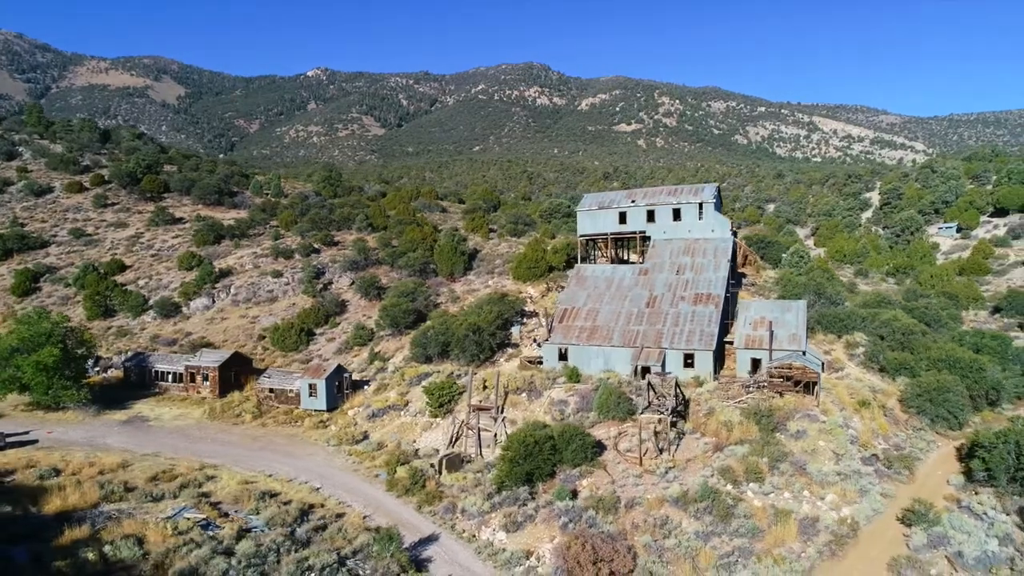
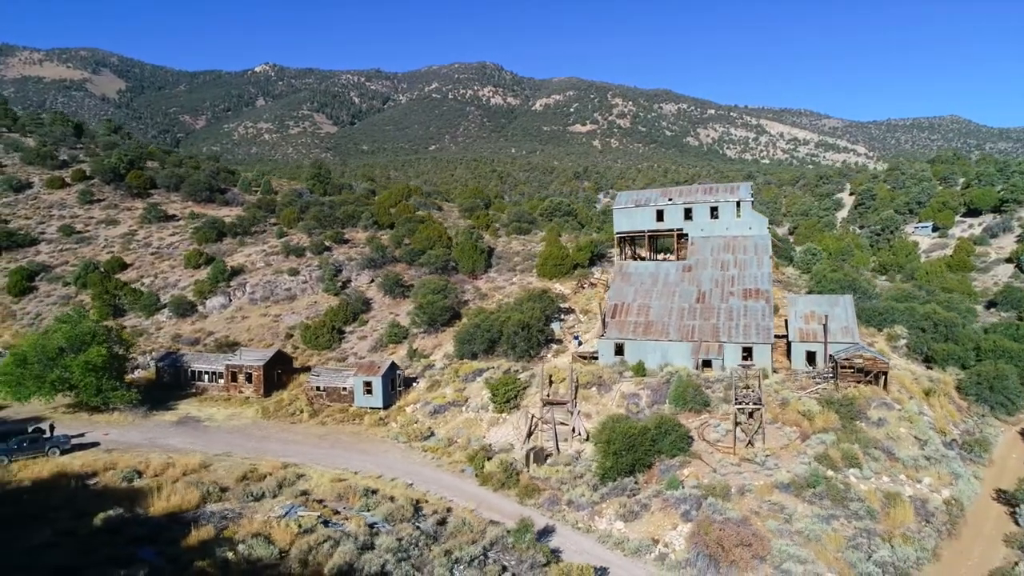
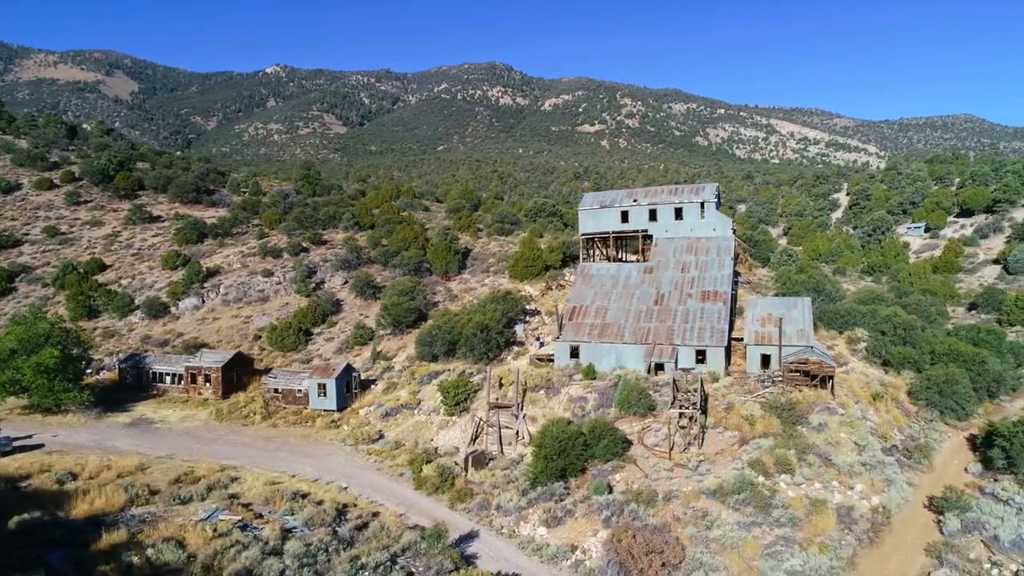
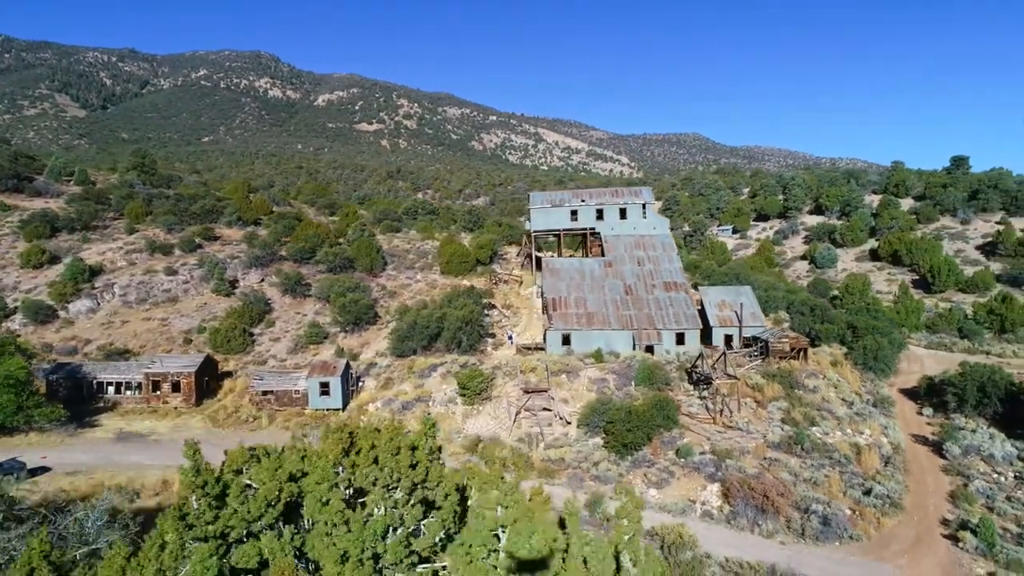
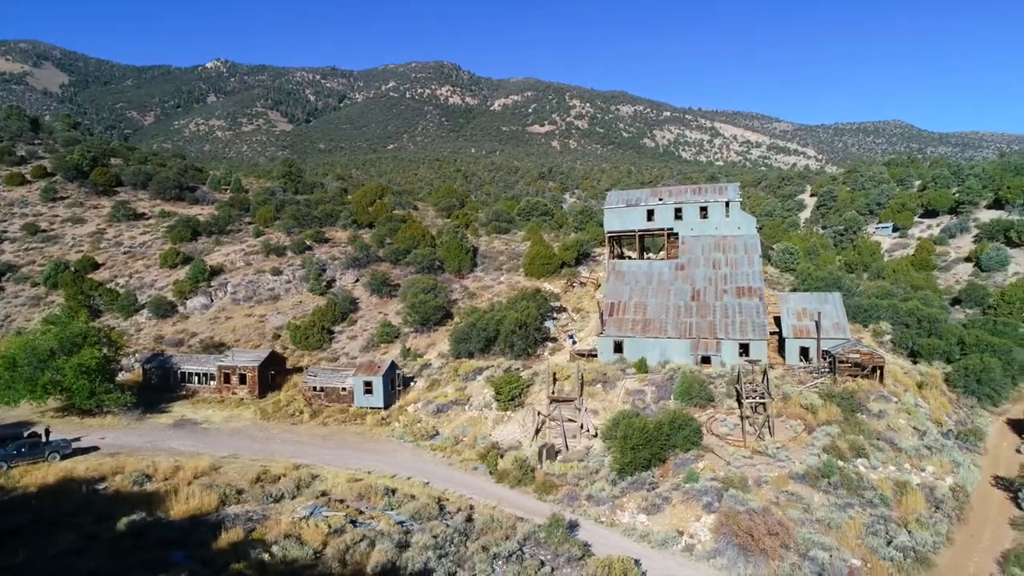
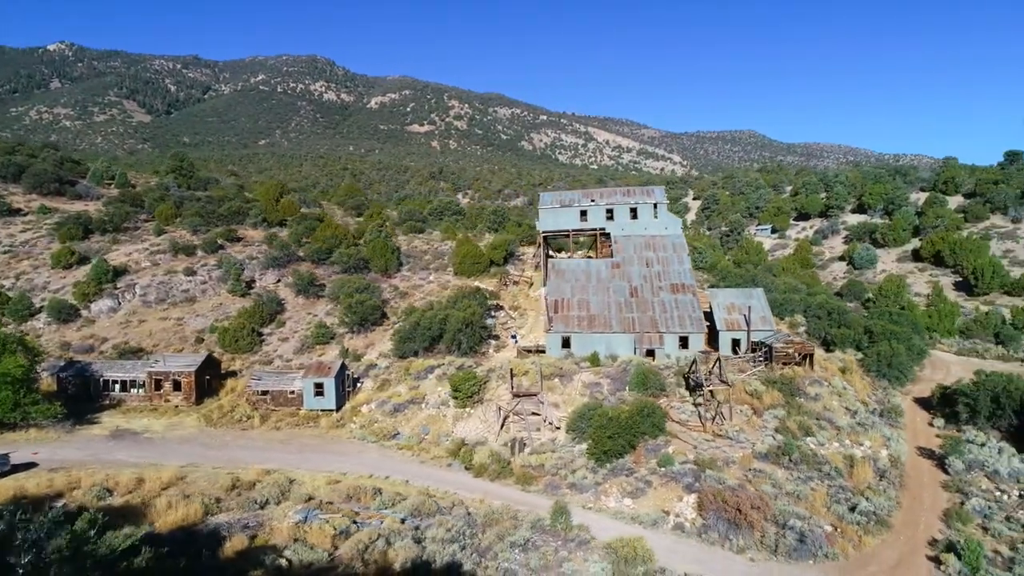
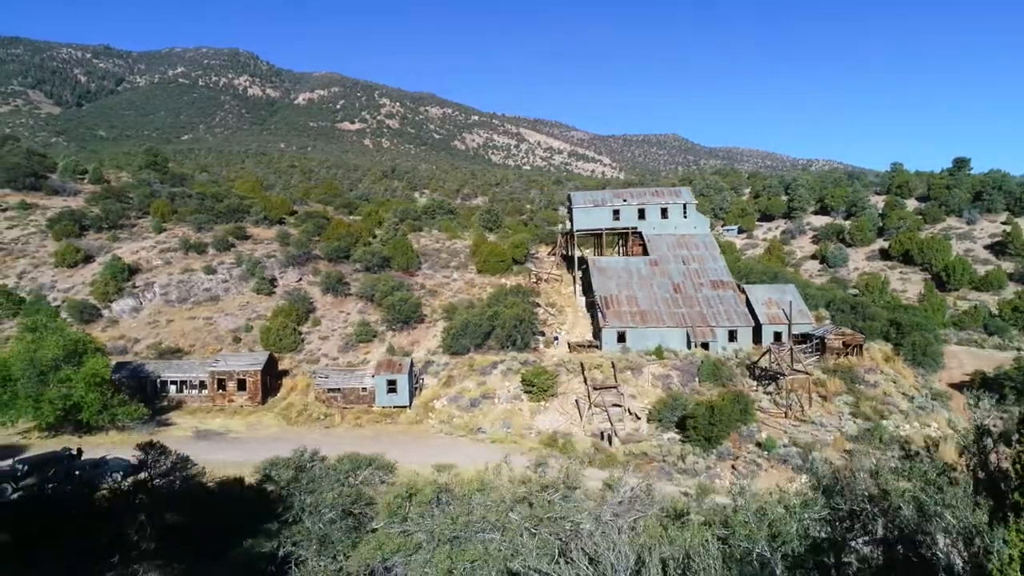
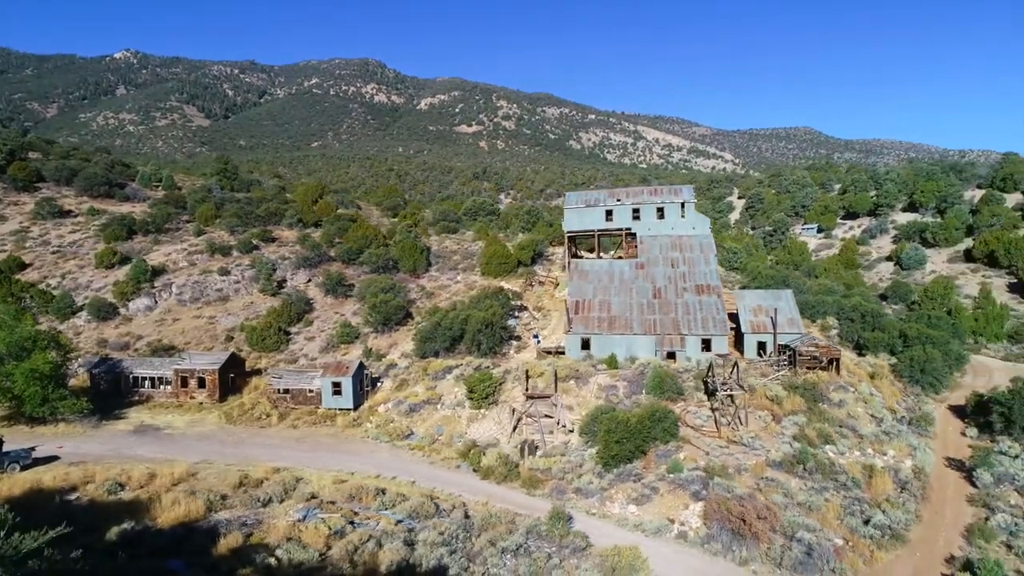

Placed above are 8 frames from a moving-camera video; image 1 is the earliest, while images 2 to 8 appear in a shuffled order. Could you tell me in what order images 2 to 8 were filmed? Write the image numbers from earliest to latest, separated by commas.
3, 2, 5, 8, 6, 4, 7
